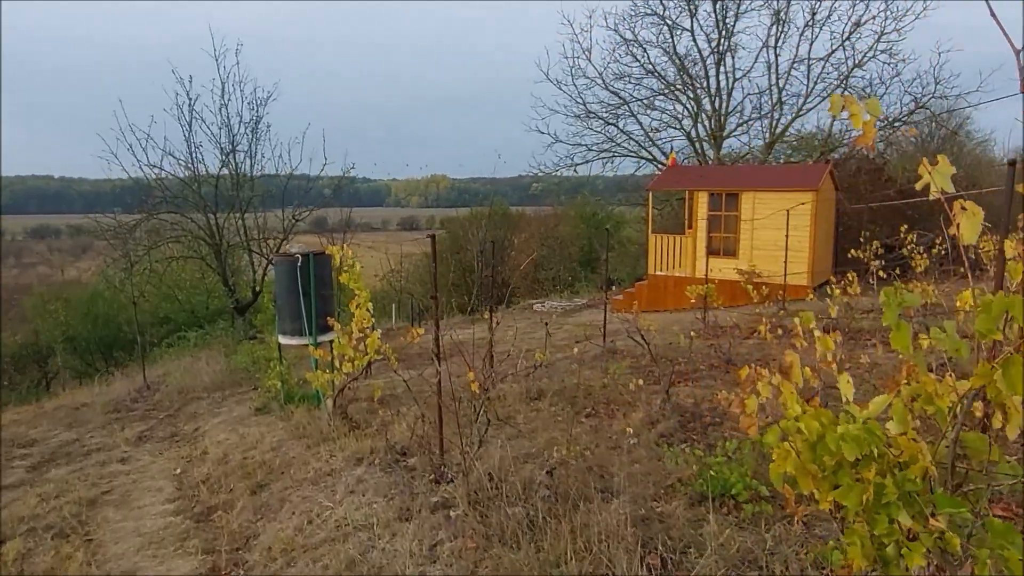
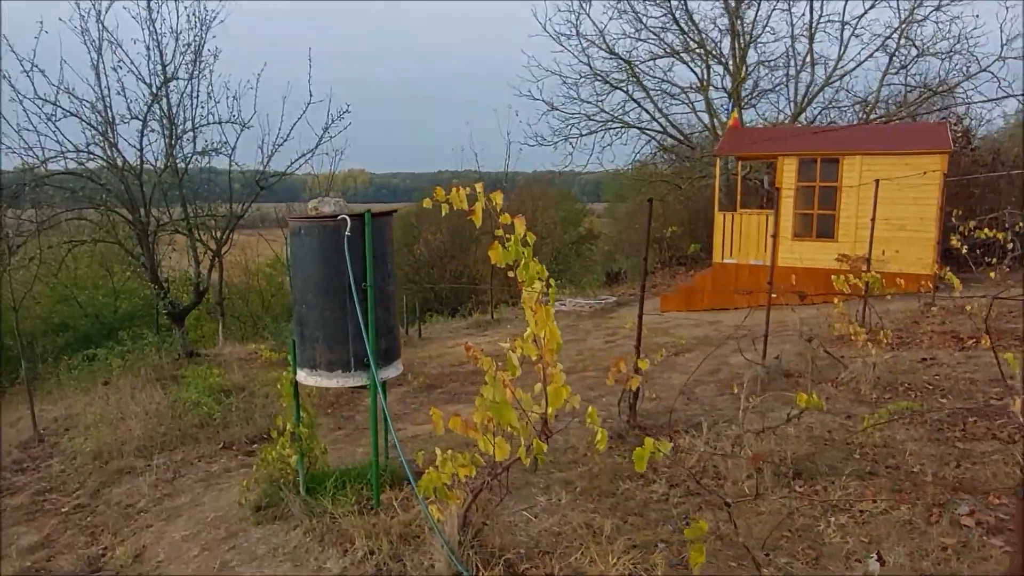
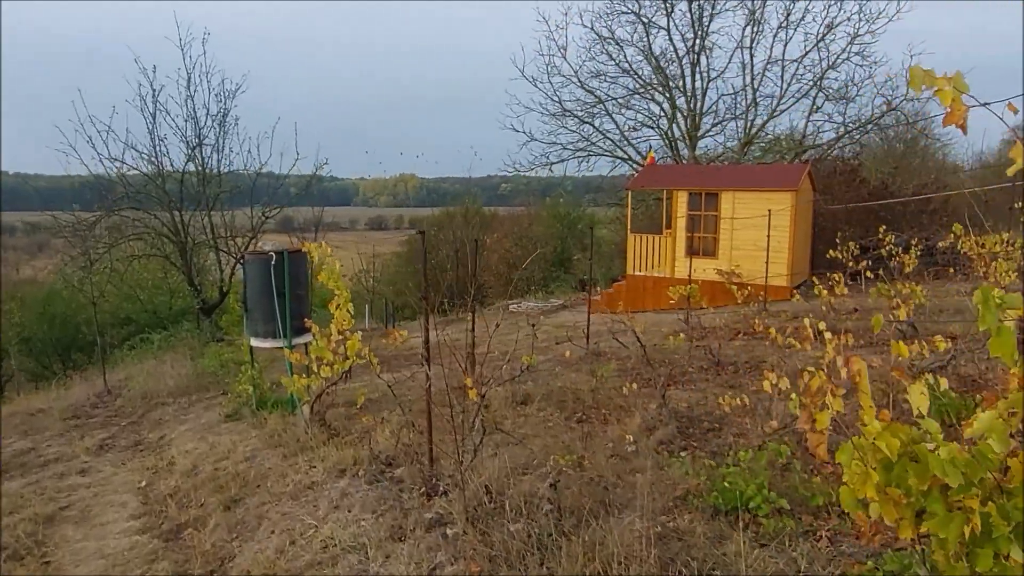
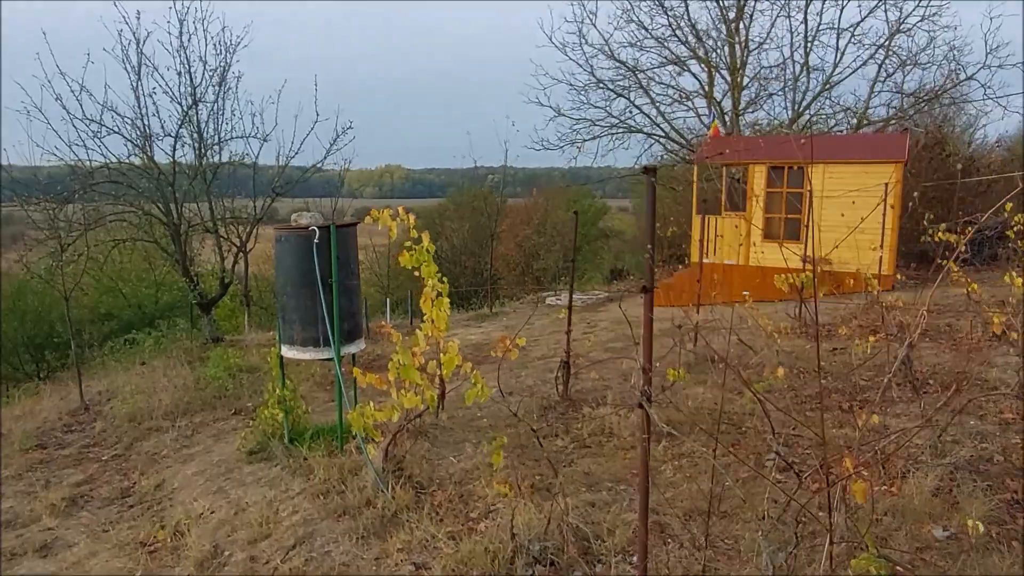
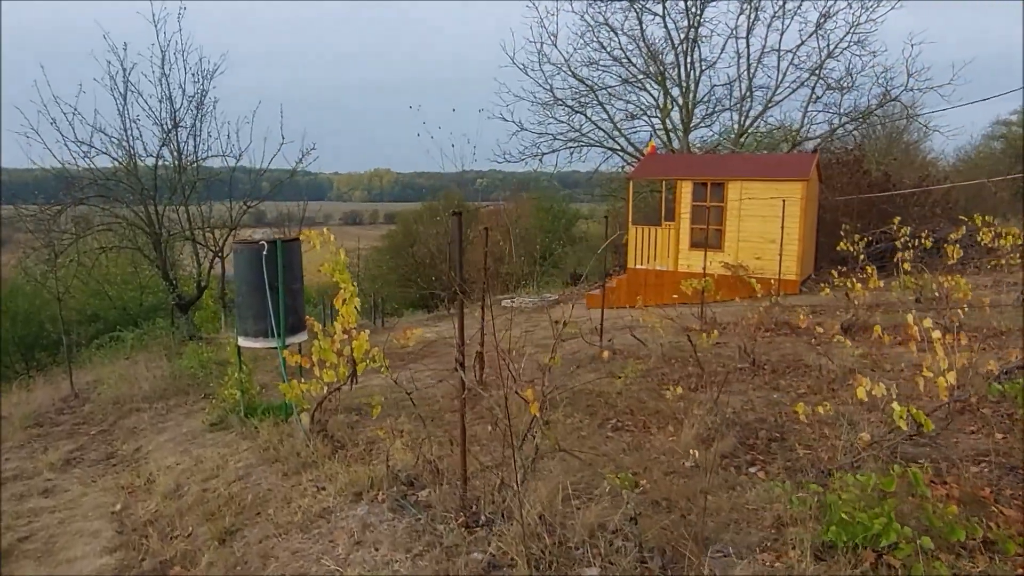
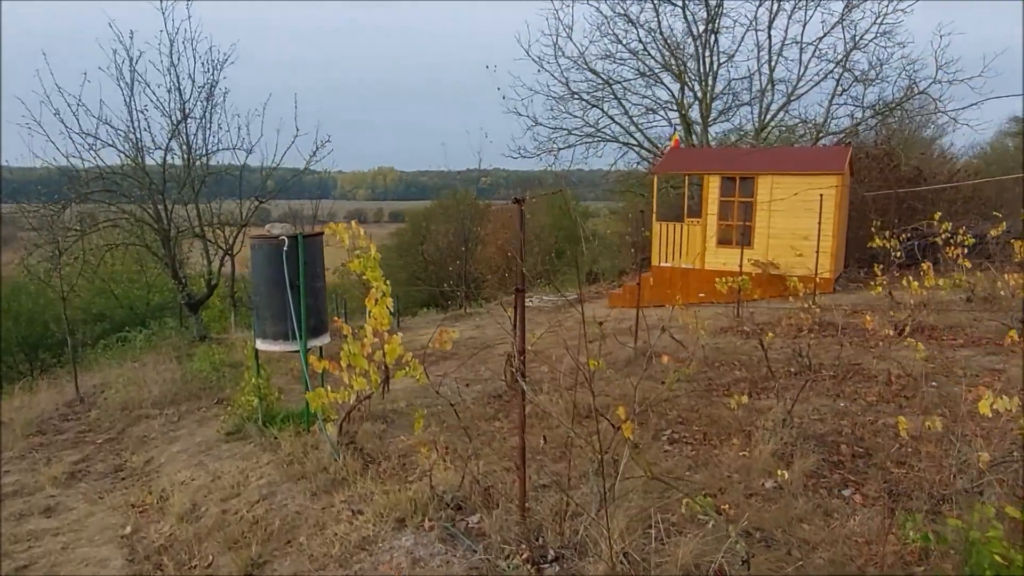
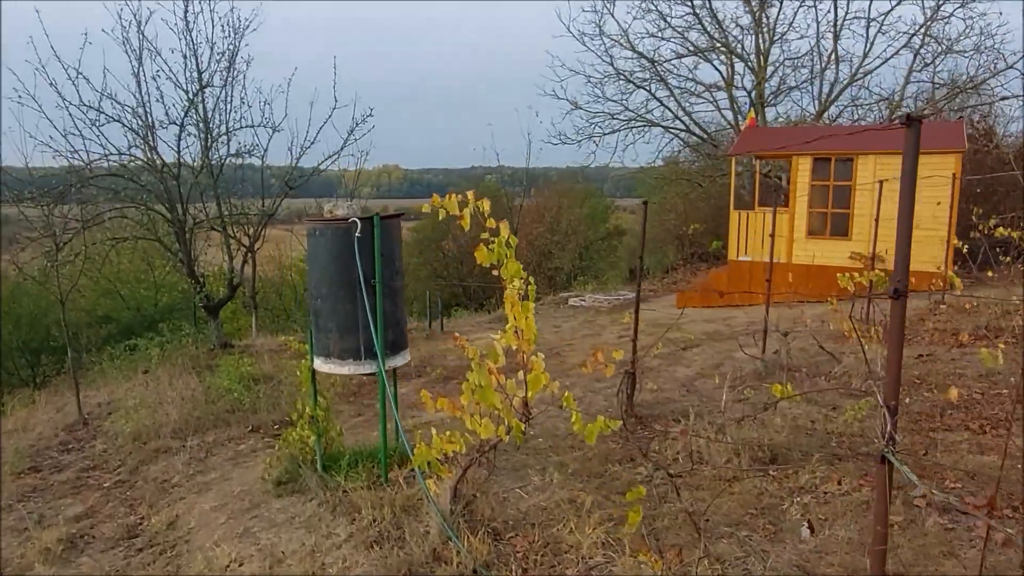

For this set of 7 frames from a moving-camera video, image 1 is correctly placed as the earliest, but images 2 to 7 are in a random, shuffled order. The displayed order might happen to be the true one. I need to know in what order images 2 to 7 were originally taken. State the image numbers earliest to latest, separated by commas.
3, 5, 6, 4, 7, 2
